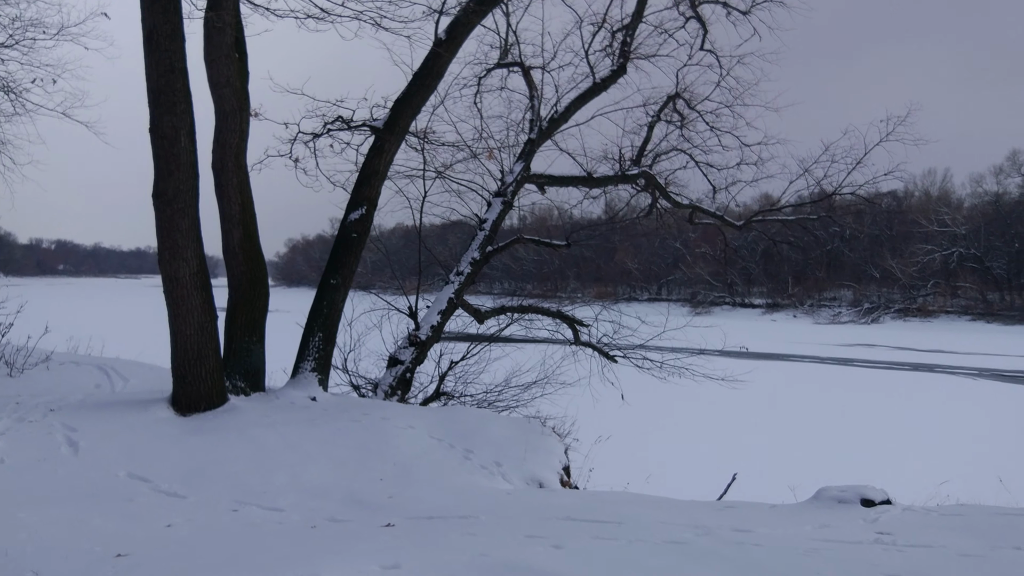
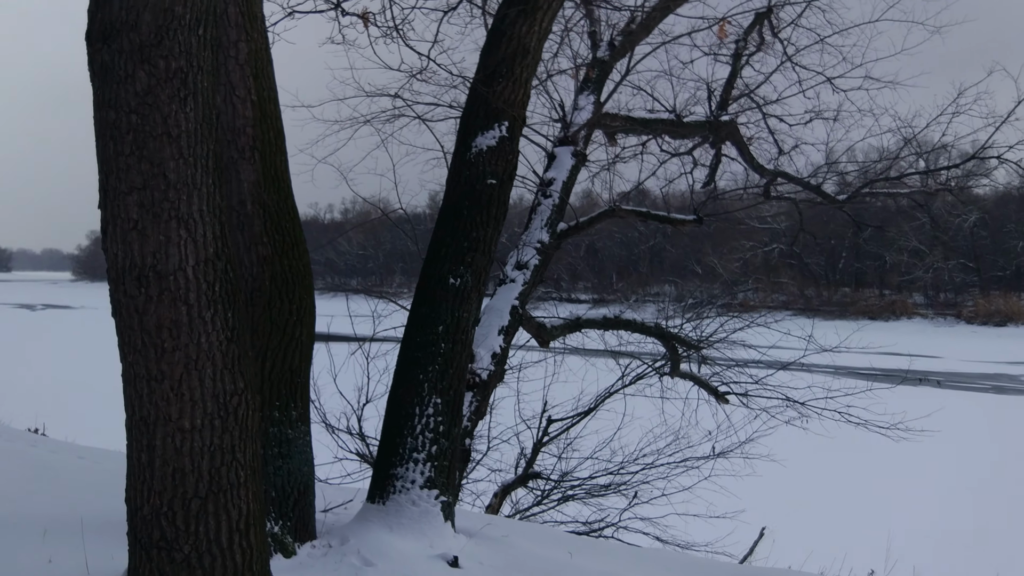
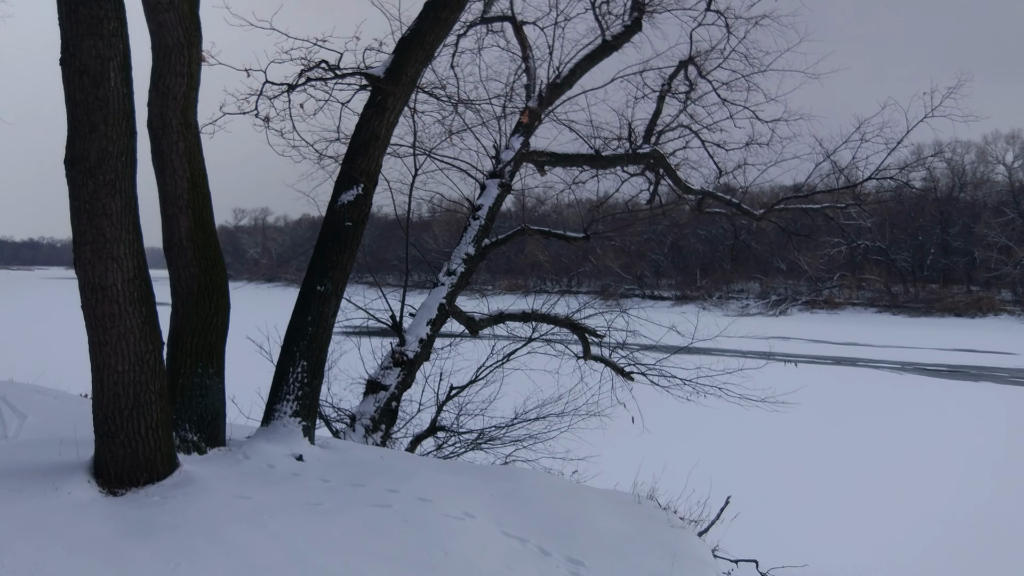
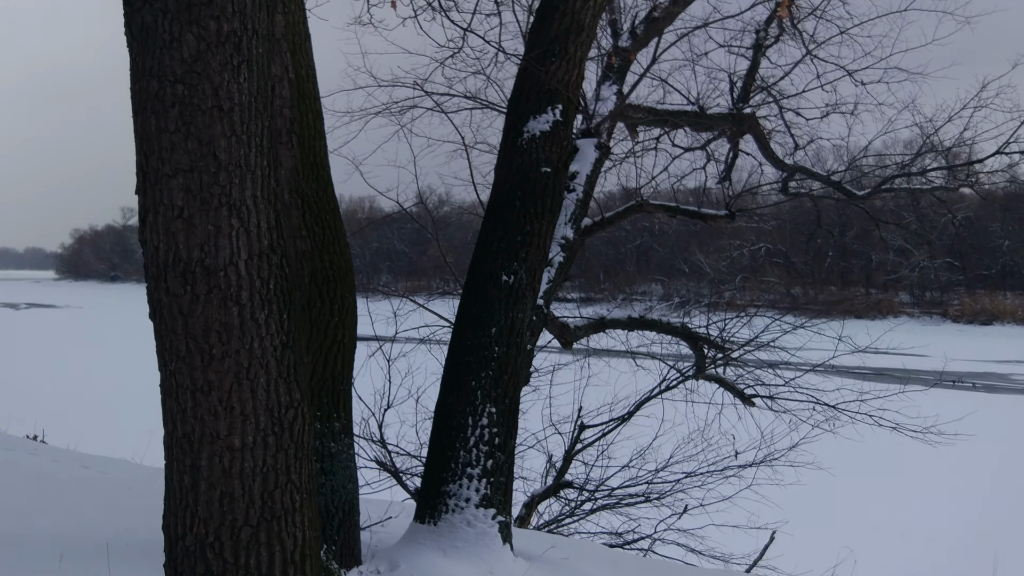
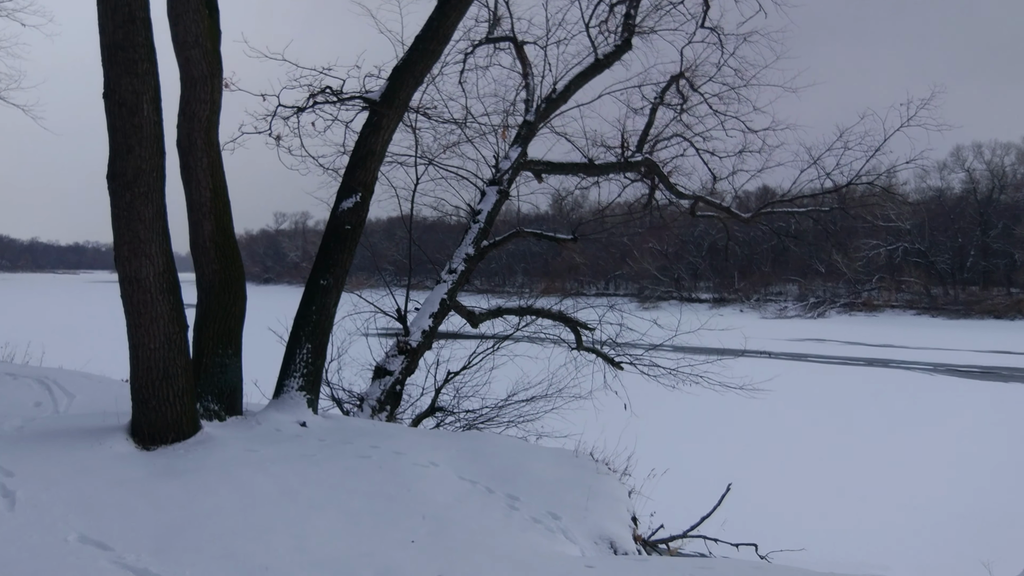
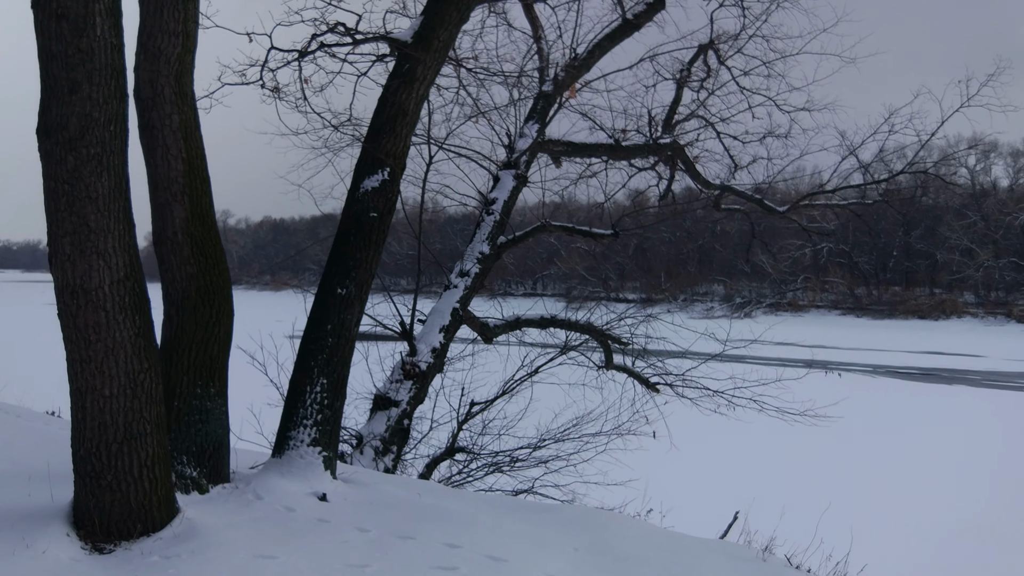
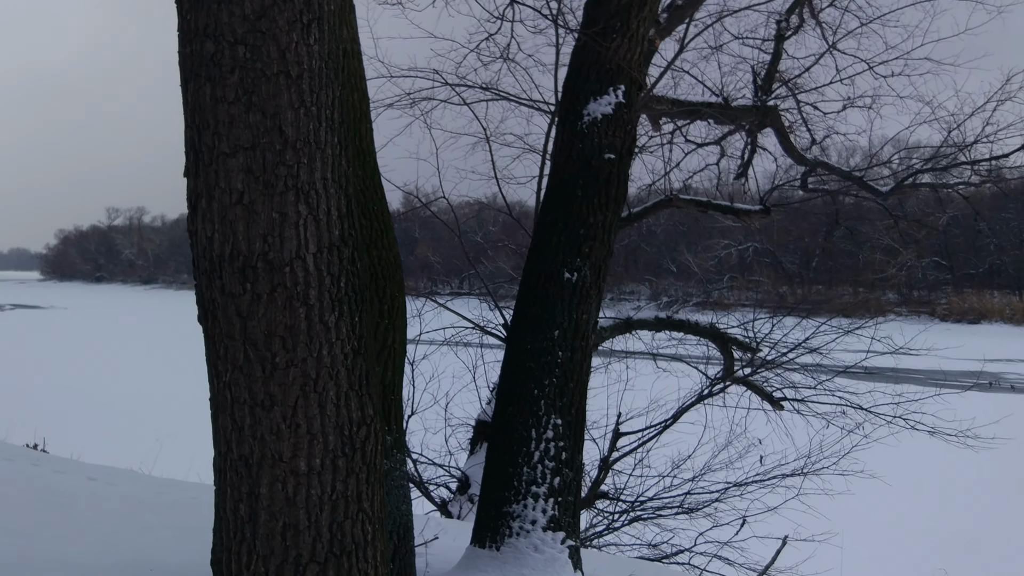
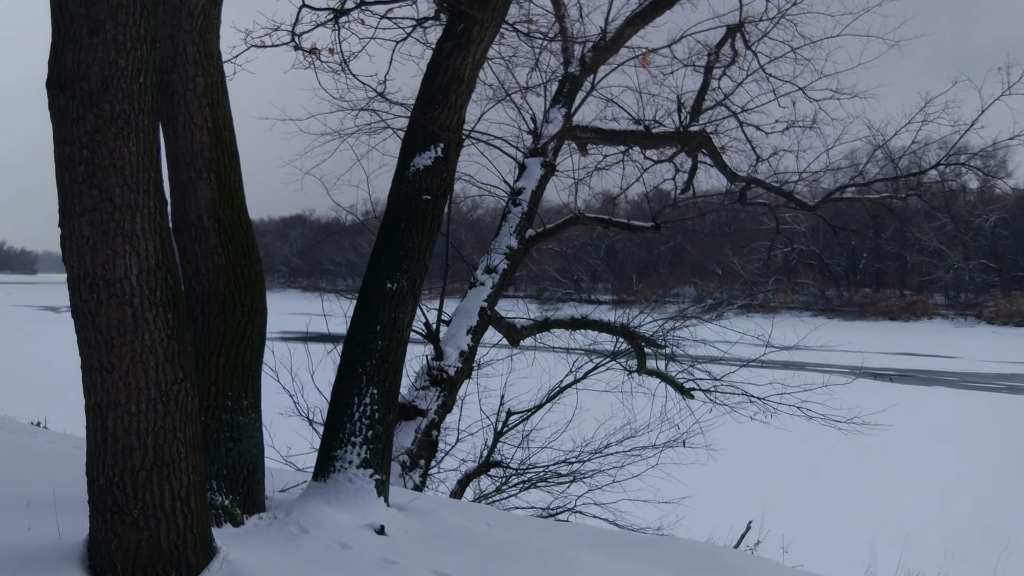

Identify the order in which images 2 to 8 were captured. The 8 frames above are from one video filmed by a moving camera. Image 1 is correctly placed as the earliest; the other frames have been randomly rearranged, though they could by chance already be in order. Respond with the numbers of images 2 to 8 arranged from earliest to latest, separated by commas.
5, 3, 6, 8, 2, 4, 7
